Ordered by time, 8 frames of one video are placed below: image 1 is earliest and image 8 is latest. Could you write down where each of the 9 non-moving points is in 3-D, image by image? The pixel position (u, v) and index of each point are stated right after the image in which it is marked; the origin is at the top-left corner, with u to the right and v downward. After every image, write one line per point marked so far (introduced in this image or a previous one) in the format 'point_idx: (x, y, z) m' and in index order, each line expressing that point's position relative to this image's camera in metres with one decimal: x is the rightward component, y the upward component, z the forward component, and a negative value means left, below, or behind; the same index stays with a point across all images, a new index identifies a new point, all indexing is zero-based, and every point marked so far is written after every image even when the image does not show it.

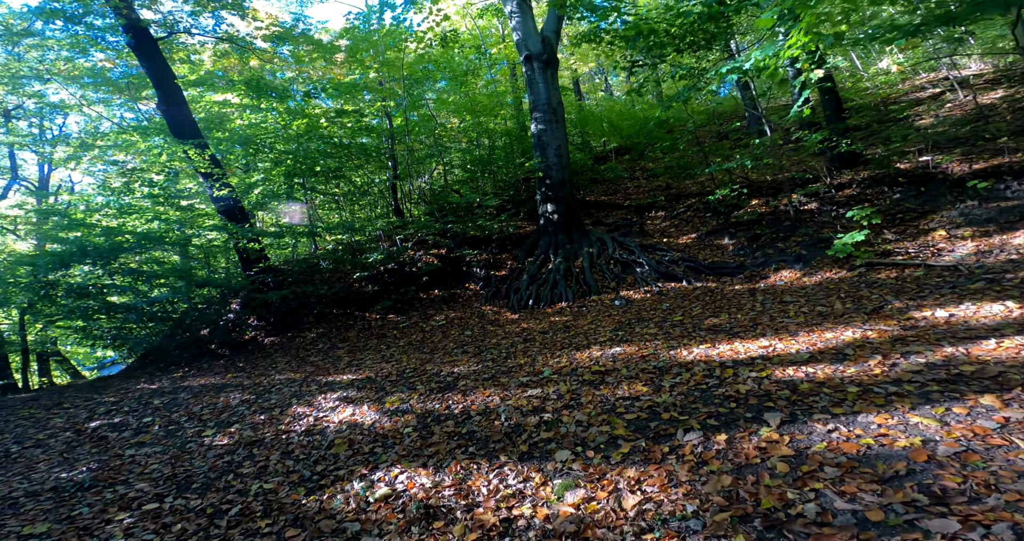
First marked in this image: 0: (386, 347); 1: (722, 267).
0: (-3.0, -1.8, +11.7) m
1: (+4.9, +0.1, +11.8) m
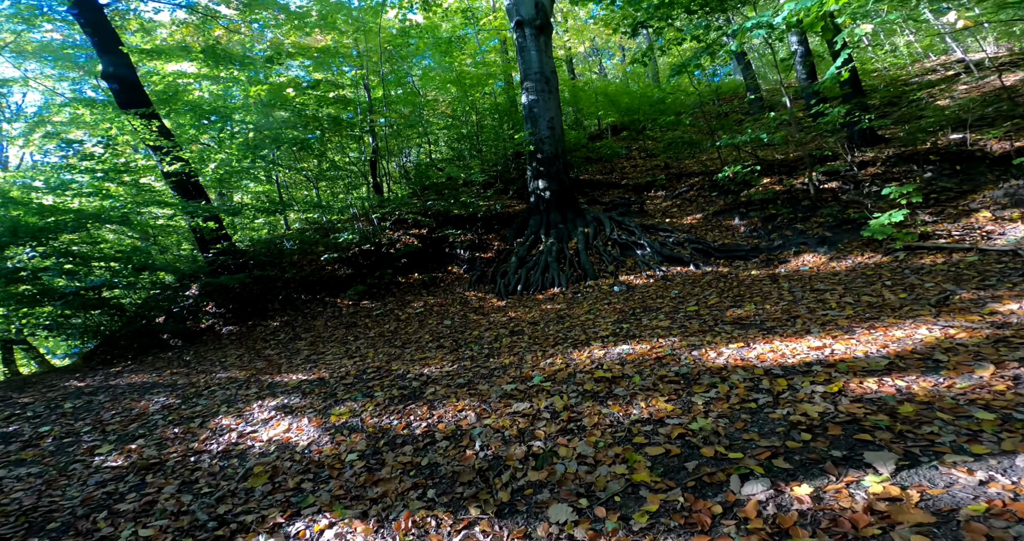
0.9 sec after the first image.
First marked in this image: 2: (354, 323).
0: (-3.3, -1.4, +10.2) m
1: (+4.6, +0.5, +10.4) m
2: (-3.8, -1.2, +11.7) m
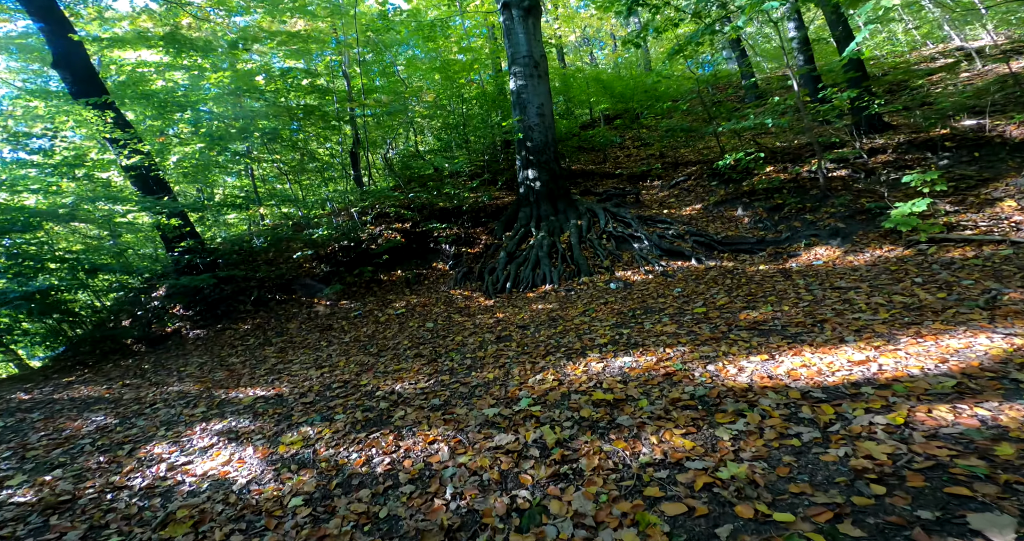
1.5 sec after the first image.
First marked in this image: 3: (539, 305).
0: (-3.6, -1.4, +9.4) m
1: (+4.3, +0.5, +9.6) m
2: (-4.0, -1.2, +10.8) m
3: (+0.6, -0.6, +9.3) m
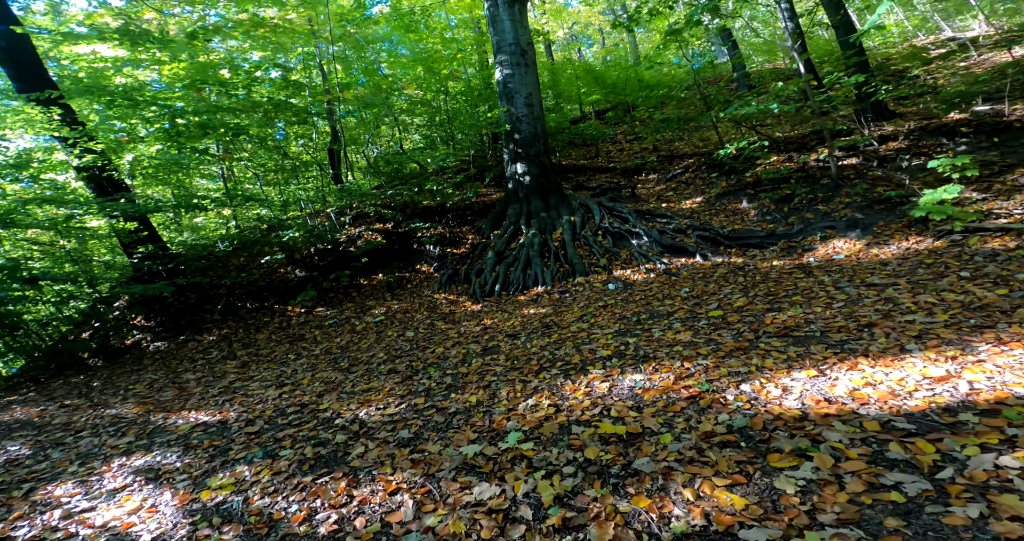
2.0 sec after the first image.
0: (-3.7, -1.5, +8.4) m
1: (+4.1, +0.6, +8.8) m
2: (-4.2, -1.3, +9.8) m
3: (+0.4, -0.7, +8.3) m
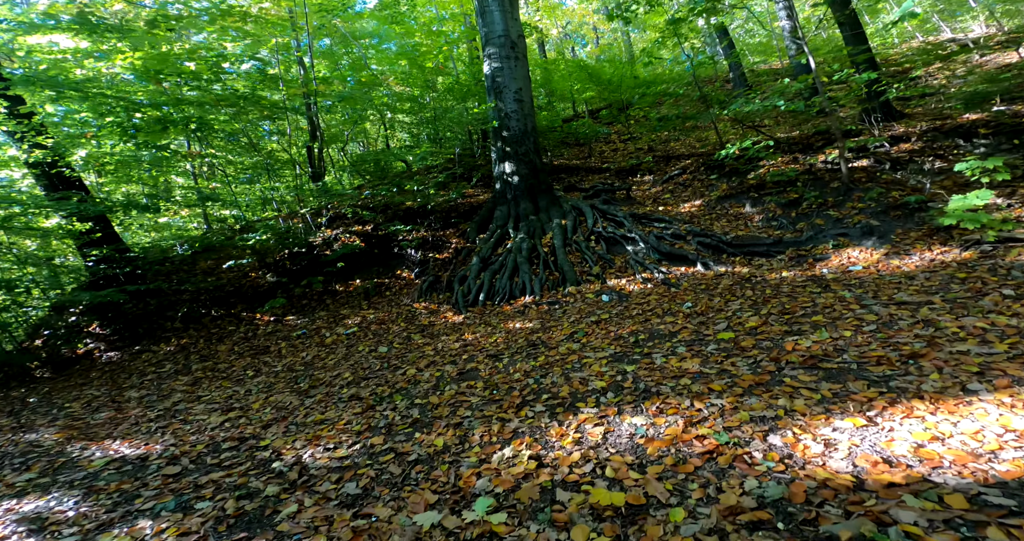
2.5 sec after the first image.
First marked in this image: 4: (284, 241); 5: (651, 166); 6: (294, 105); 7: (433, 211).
0: (-4.0, -1.6, +7.5) m
1: (+3.9, +0.4, +8.0) m
2: (-4.5, -1.4, +9.0) m
3: (+0.2, -0.8, +7.6) m
4: (-5.1, +0.7, +11.0) m
5: (+3.7, +2.8, +13.3) m
6: (-5.6, +4.3, +12.7) m
7: (-2.0, +1.5, +12.3) m
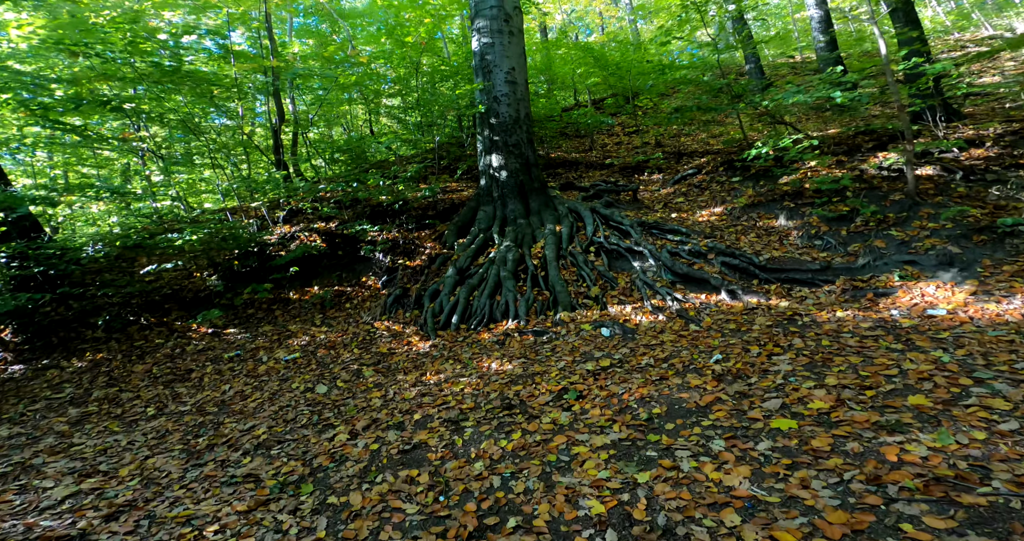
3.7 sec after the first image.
0: (-4.3, -1.8, +5.9) m
1: (+3.6, 0.0, +6.4) m
2: (-4.8, -1.6, +7.3) m
3: (-0.1, -1.1, +5.9) m
4: (-5.4, +0.6, +9.4) m
5: (+3.5, +2.5, +11.6) m
6: (-5.8, +4.2, +10.9) m
7: (-2.2, +1.3, +10.6) m
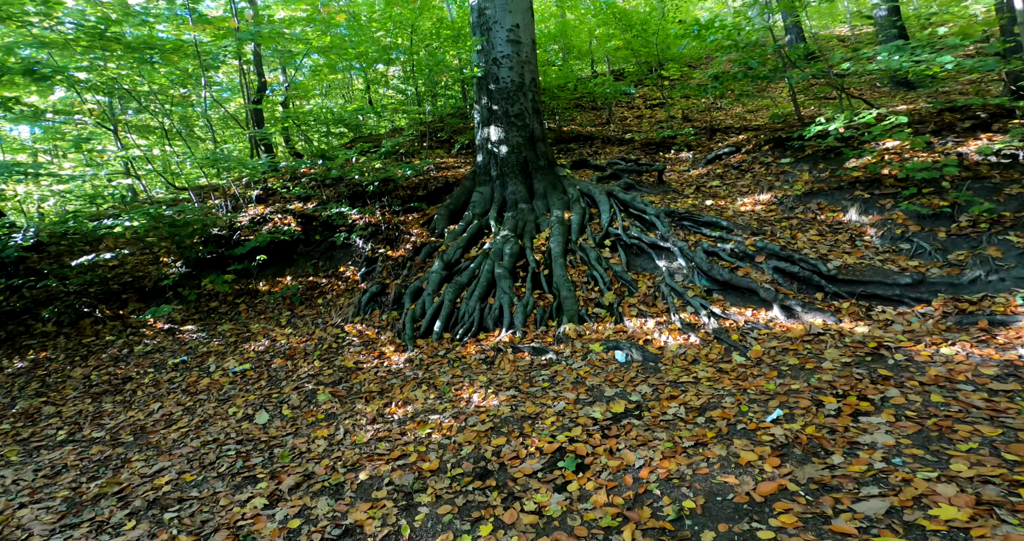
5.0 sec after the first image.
0: (-4.5, -1.7, +4.8) m
1: (+3.5, -0.1, +4.9) m
2: (-4.9, -1.4, +6.3) m
3: (-0.3, -1.1, +4.7) m
4: (-5.3, +0.8, +8.2) m
5: (+3.7, +2.6, +10.0) m
6: (-5.6, +4.5, +9.6) m
7: (-2.1, +1.5, +9.3) m
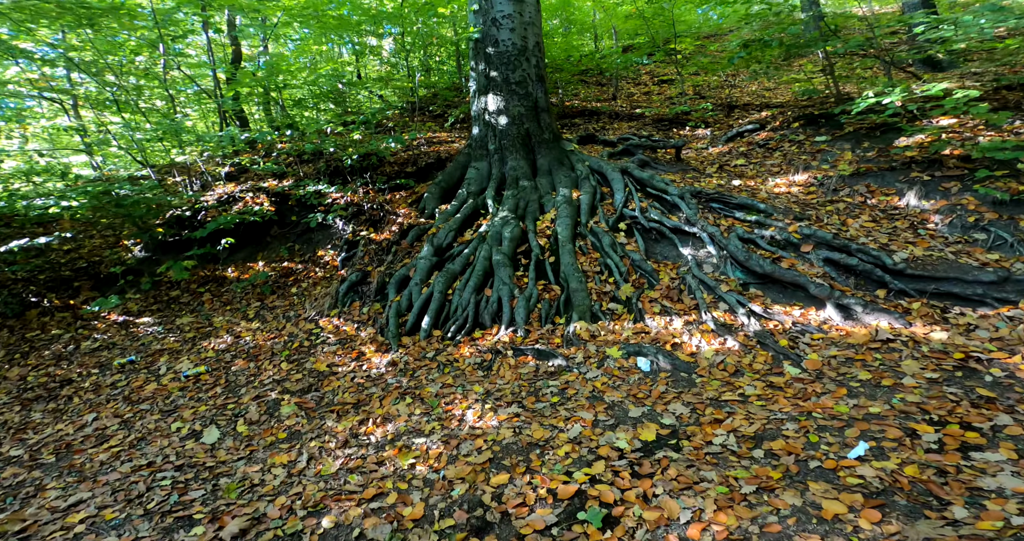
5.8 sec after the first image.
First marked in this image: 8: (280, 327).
0: (-4.4, -1.6, +4.0) m
1: (+3.5, 0.0, +4.2) m
2: (-4.9, -1.3, +5.4) m
3: (-0.2, -1.1, +3.9) m
4: (-5.3, +1.0, +7.3) m
5: (+3.7, +2.8, +9.2) m
6: (-5.6, +4.8, +8.6) m
7: (-2.1, +1.8, +8.4) m
8: (-2.7, -0.7, +6.2) m
